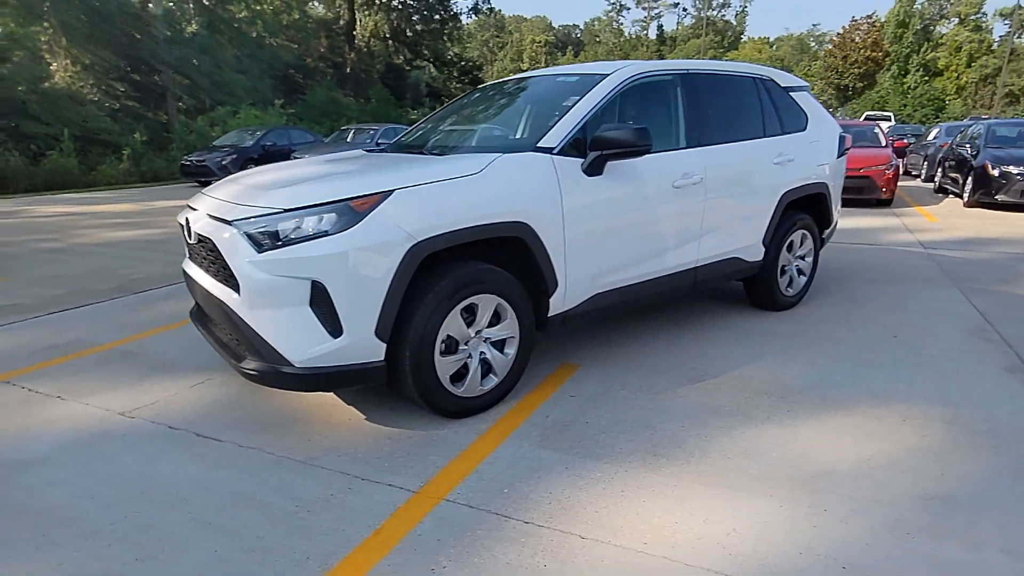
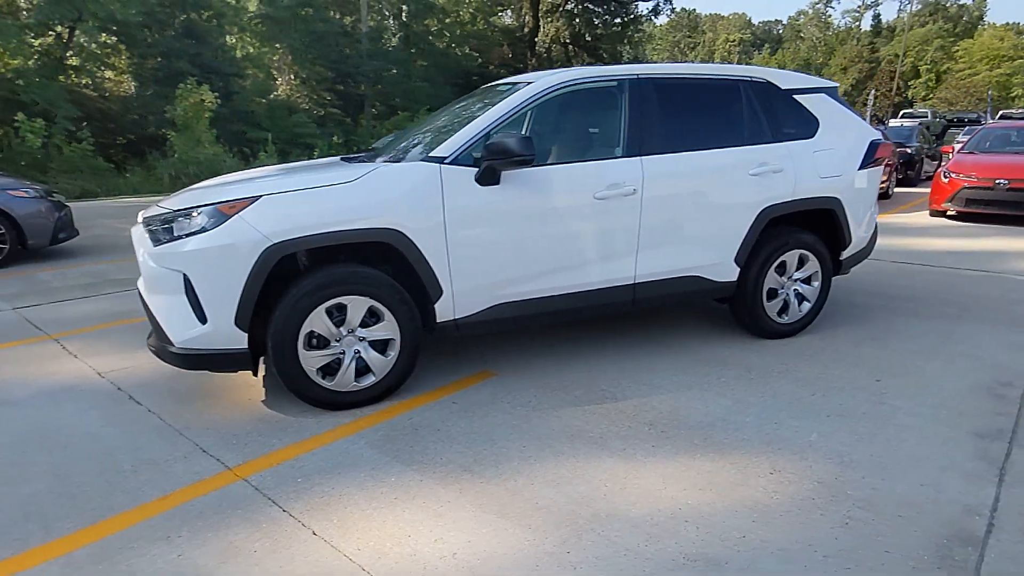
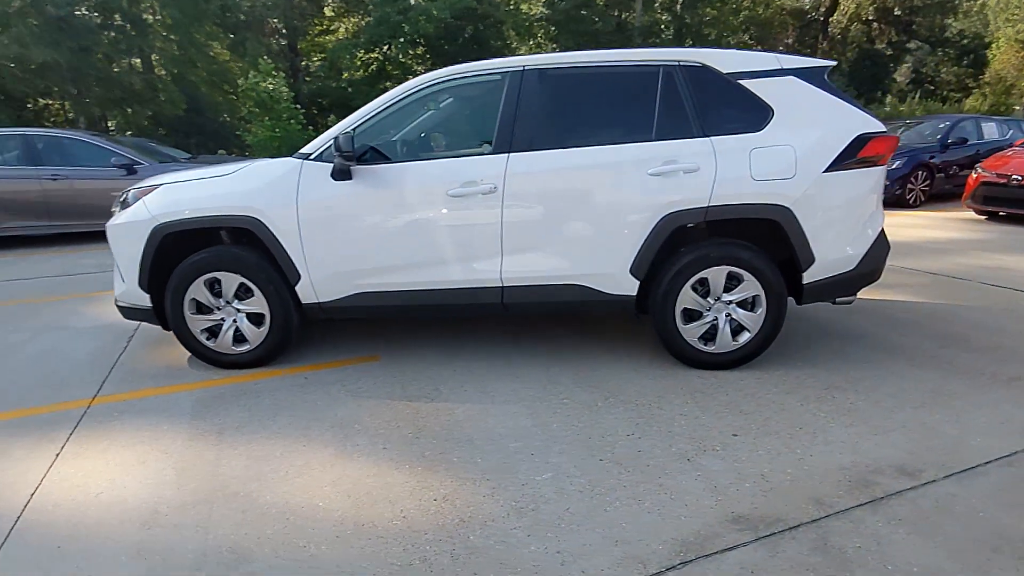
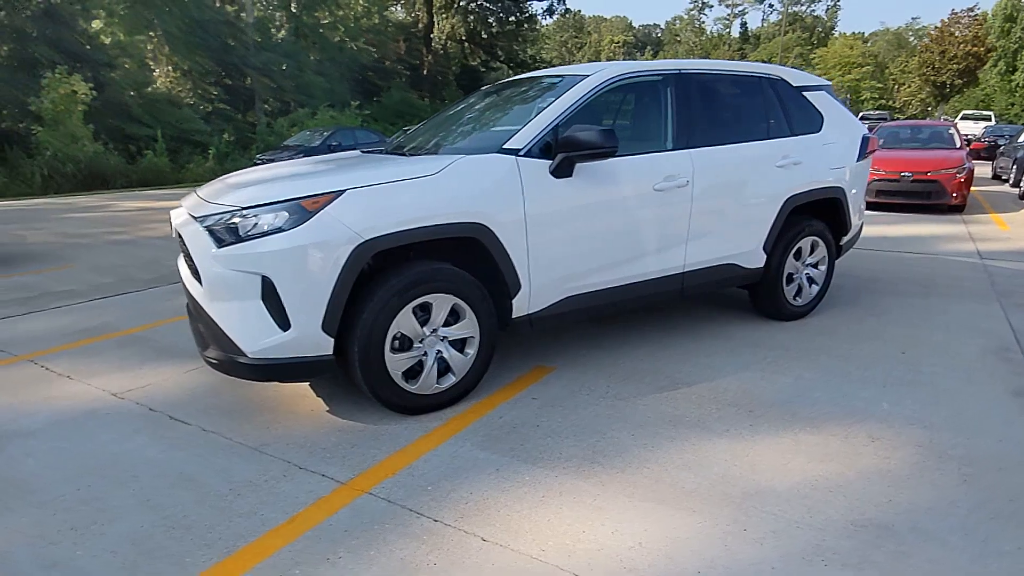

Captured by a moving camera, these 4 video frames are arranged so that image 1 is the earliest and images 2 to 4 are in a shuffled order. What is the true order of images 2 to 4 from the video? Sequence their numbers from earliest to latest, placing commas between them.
4, 2, 3
